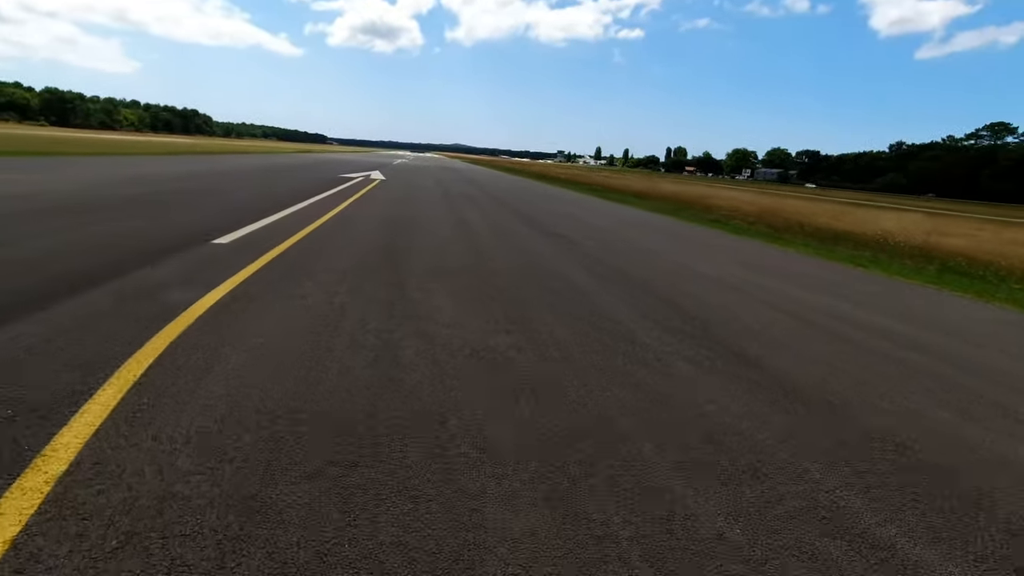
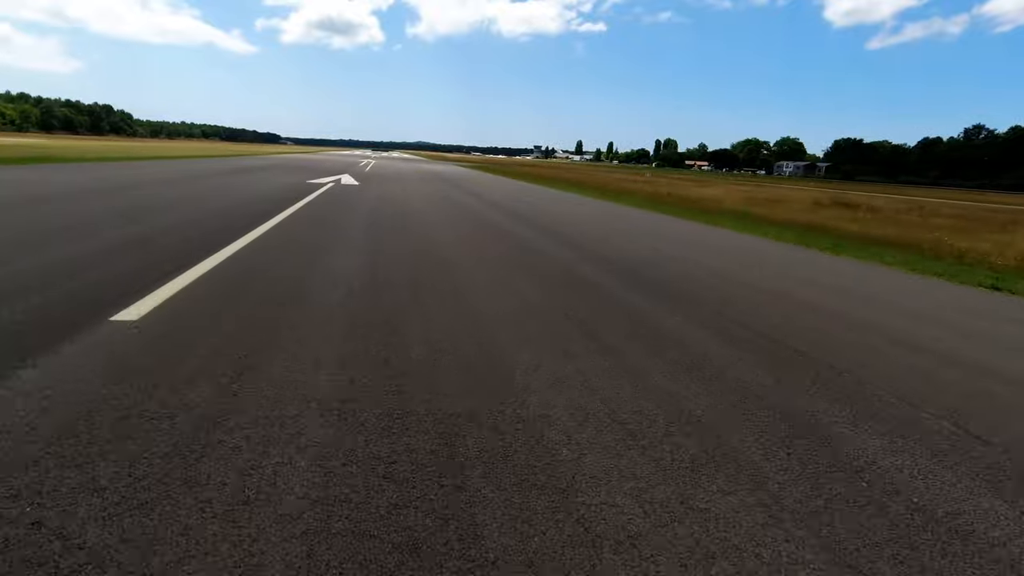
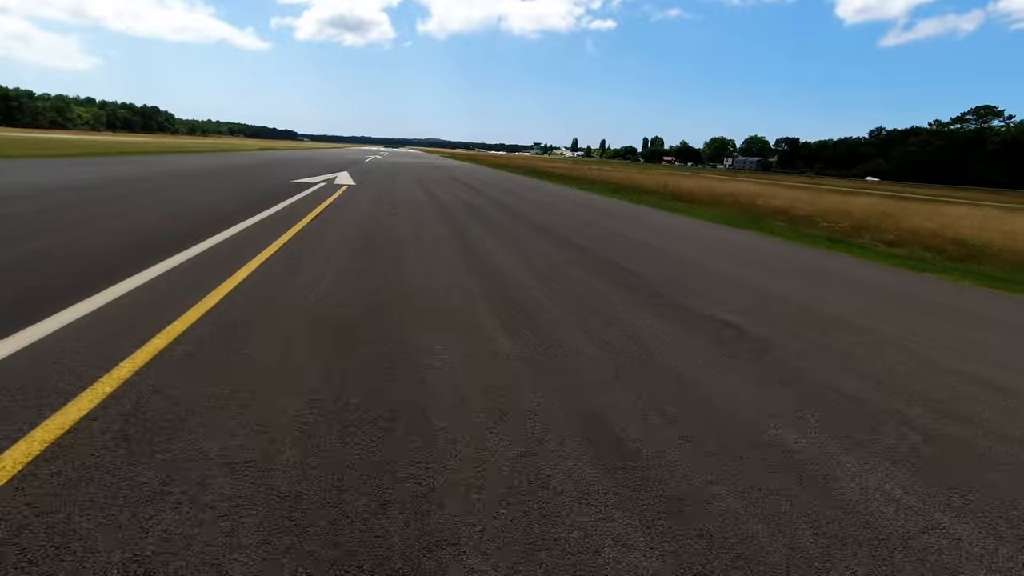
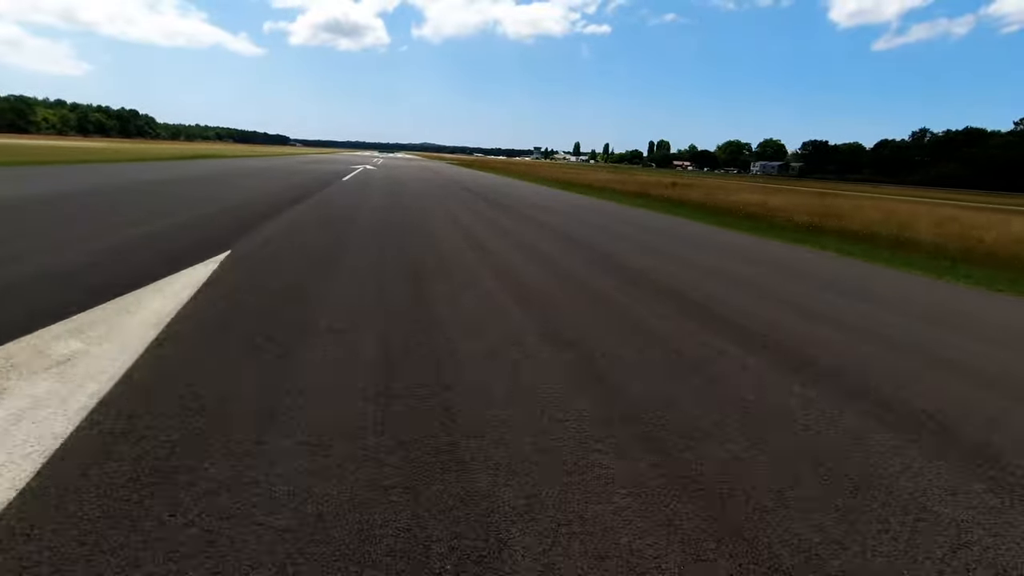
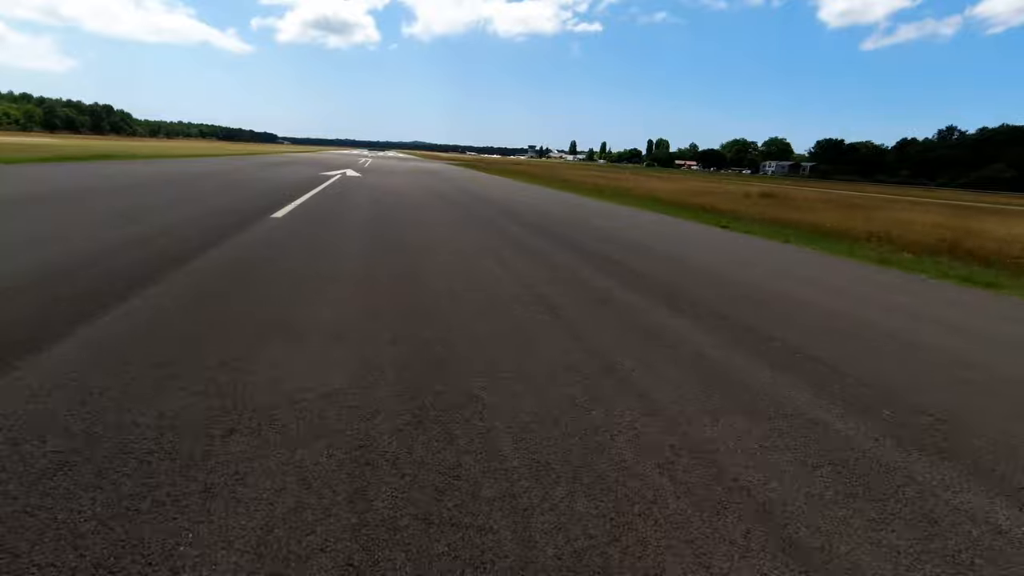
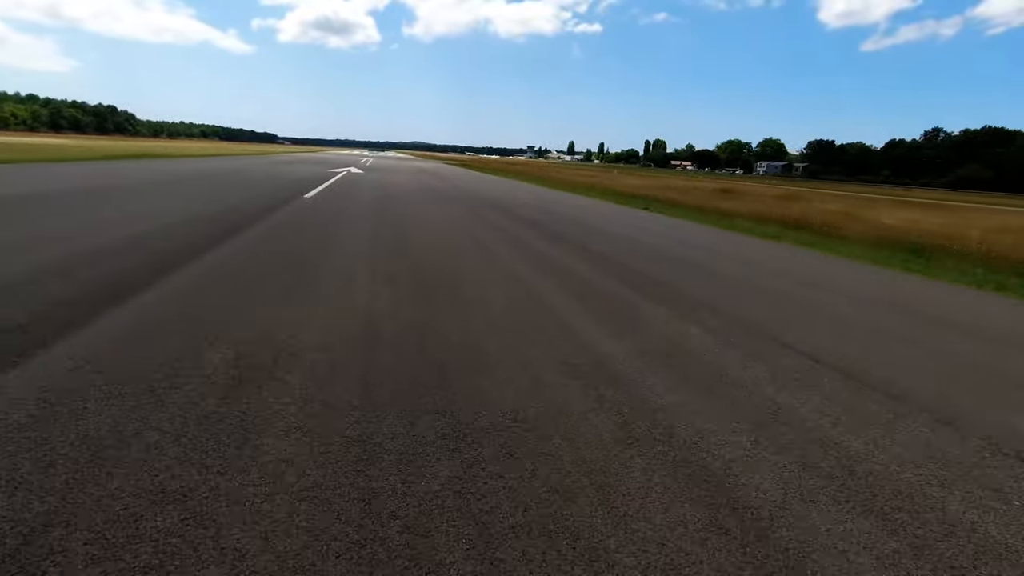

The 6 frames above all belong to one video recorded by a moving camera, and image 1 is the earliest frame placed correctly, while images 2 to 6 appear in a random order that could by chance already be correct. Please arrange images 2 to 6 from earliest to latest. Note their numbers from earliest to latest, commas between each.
3, 4, 6, 5, 2
